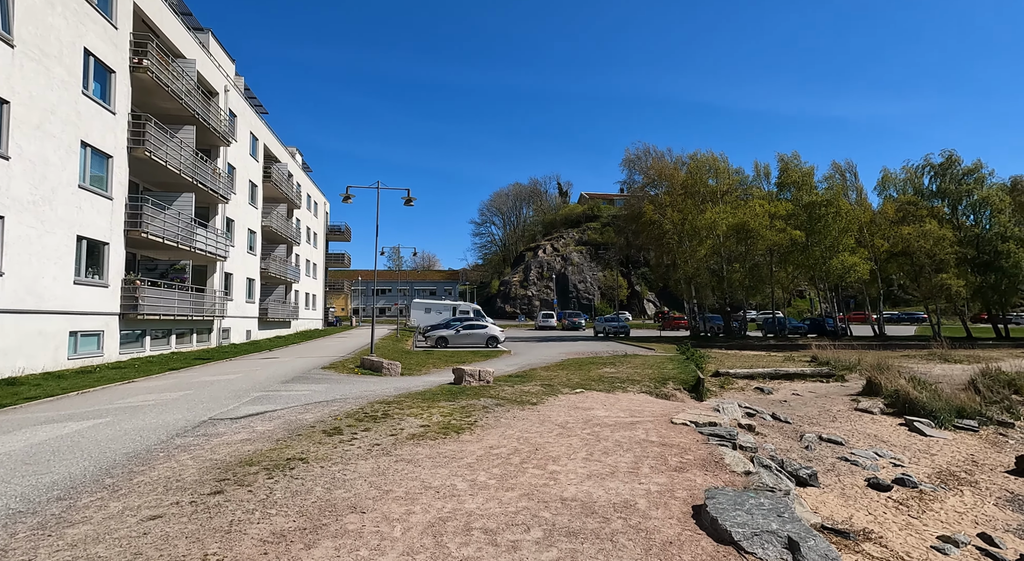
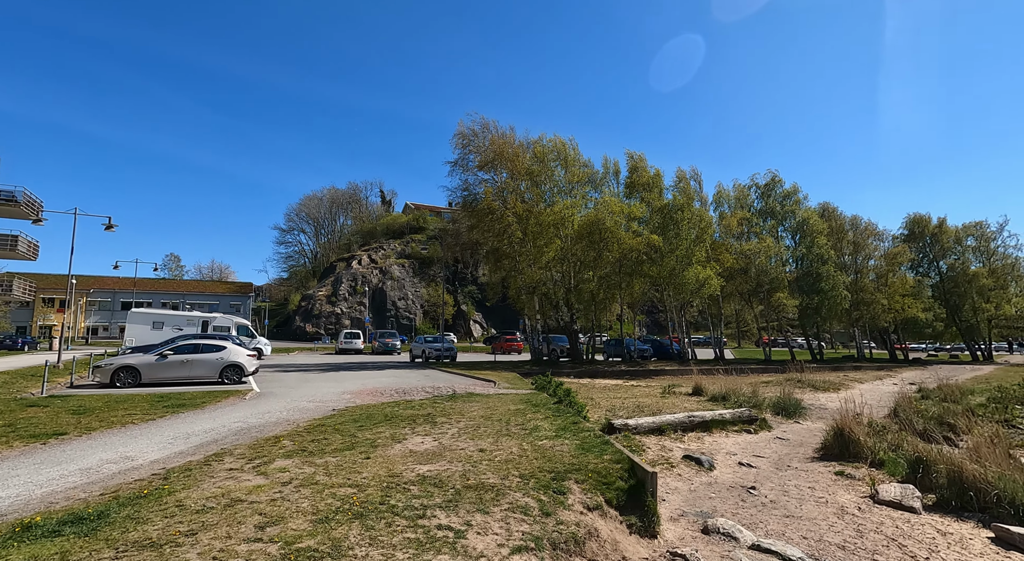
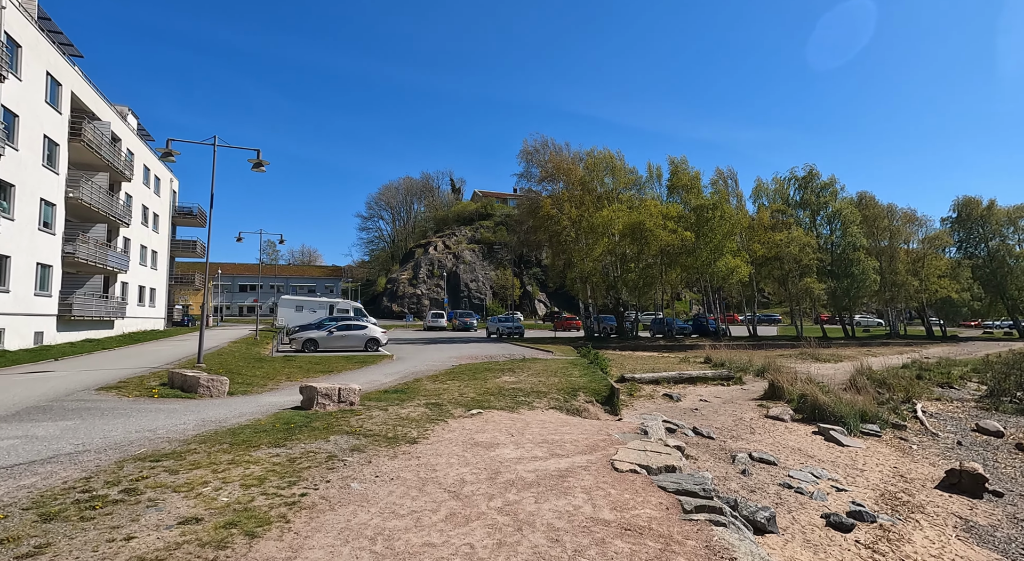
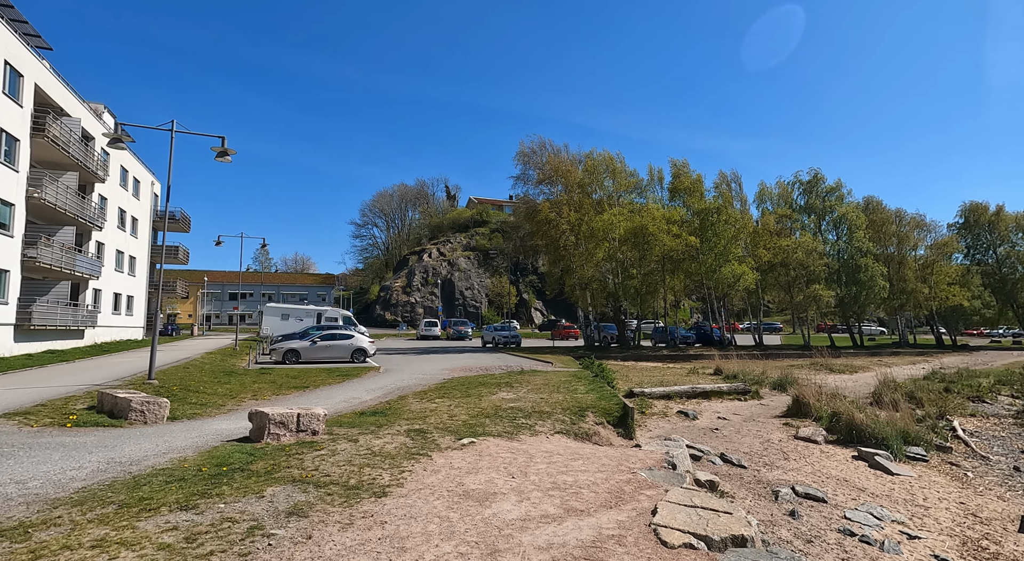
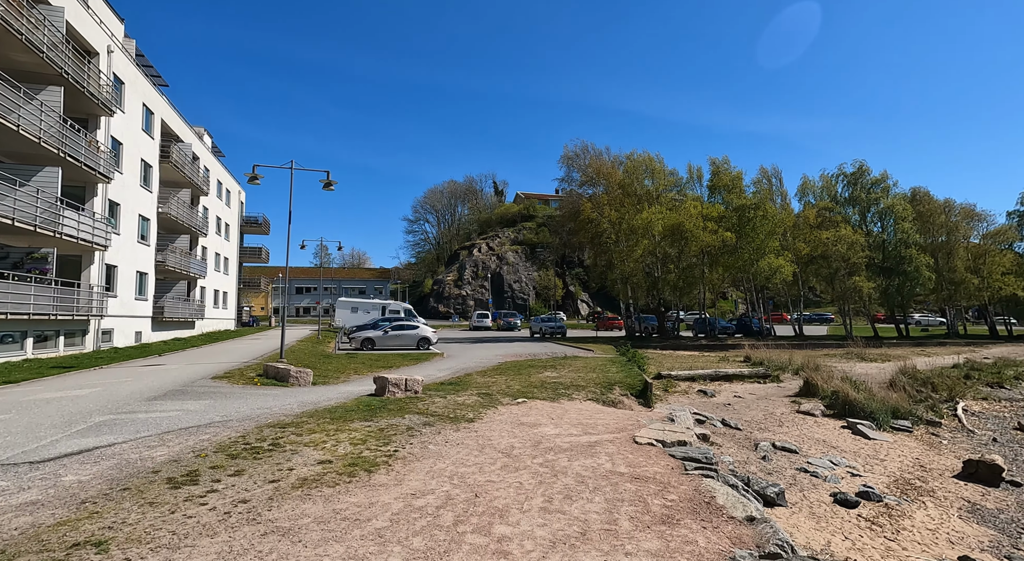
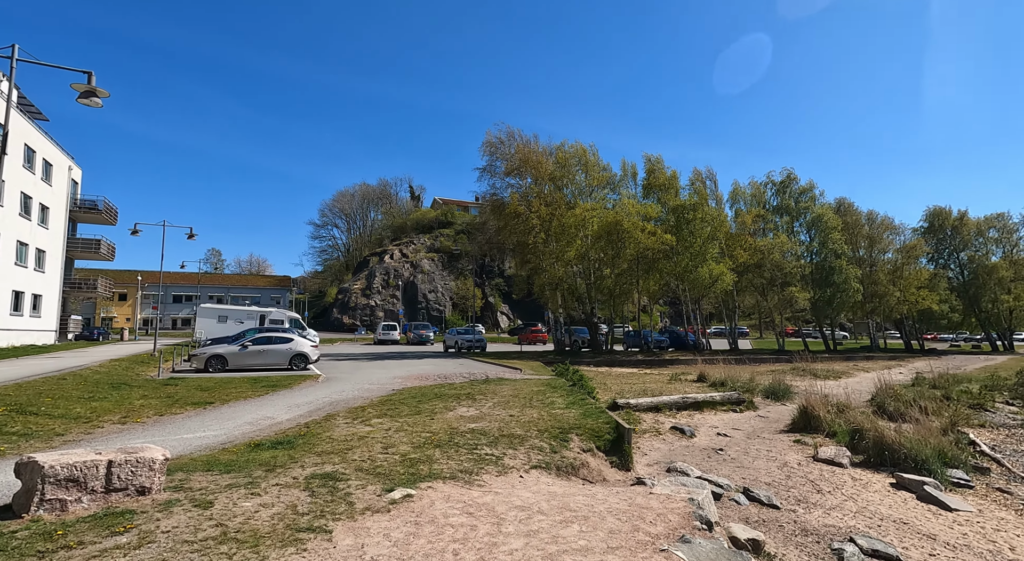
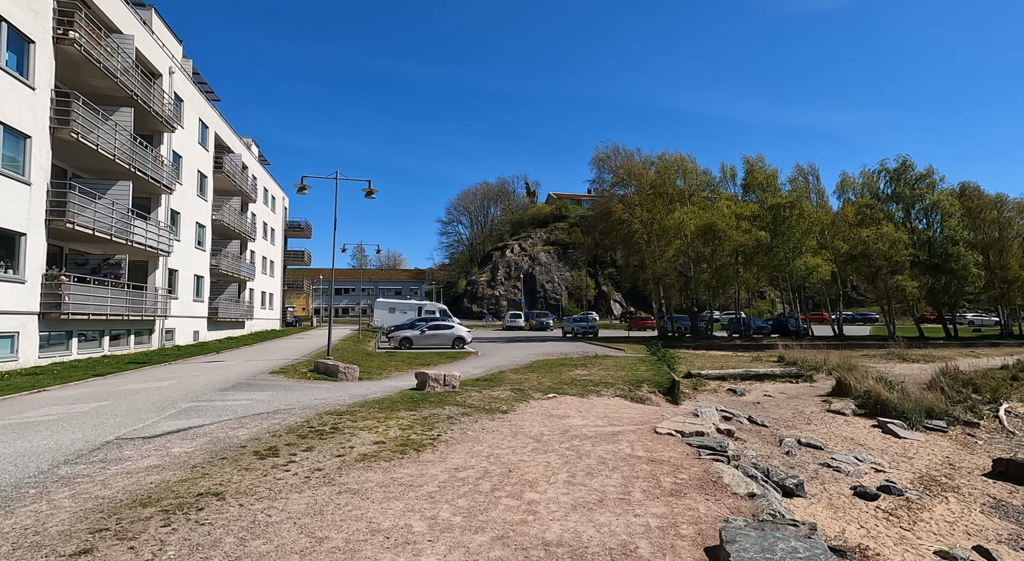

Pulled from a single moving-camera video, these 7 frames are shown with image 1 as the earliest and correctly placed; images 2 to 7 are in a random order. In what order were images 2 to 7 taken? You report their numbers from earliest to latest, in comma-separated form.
7, 5, 3, 4, 6, 2
